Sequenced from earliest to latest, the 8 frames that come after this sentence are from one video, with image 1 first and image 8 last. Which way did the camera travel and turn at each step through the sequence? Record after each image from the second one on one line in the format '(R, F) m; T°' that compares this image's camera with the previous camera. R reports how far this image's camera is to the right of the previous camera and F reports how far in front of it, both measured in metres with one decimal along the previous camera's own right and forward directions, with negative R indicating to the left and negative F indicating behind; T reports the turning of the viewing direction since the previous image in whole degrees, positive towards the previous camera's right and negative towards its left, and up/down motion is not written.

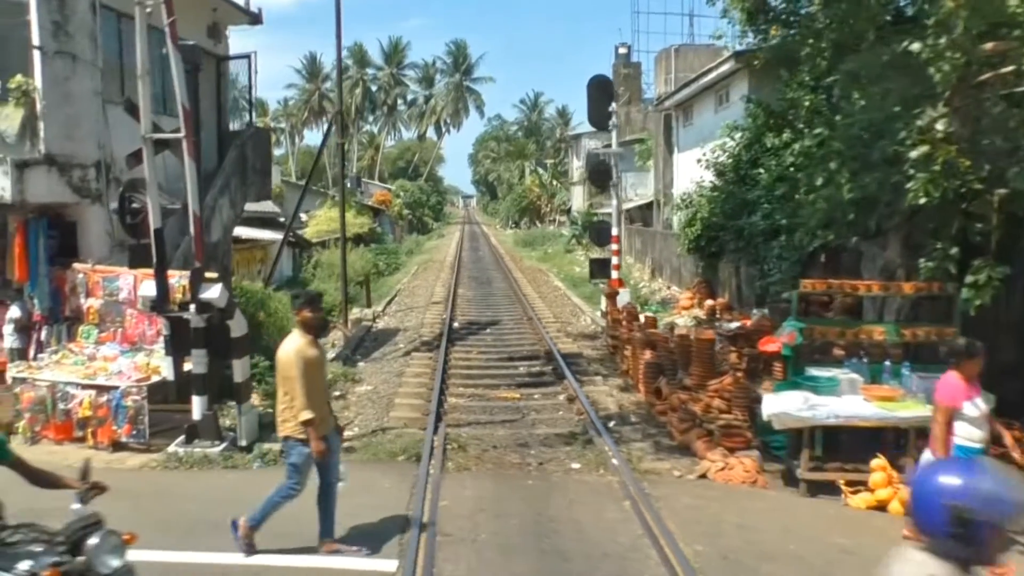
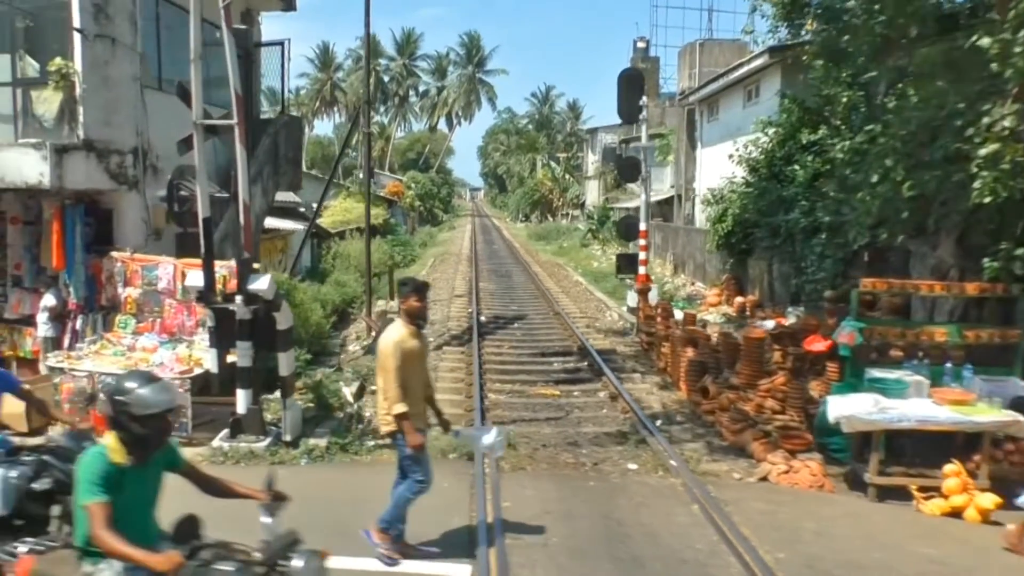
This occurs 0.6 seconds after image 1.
(-0.5, +0.2) m; 0°
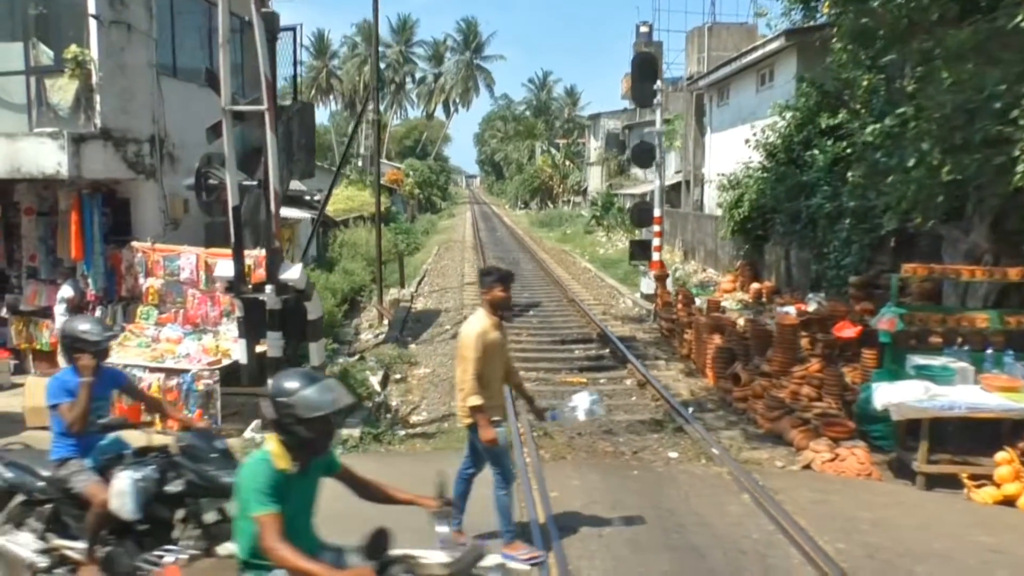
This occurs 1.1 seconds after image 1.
(-0.4, +0.1) m; 0°
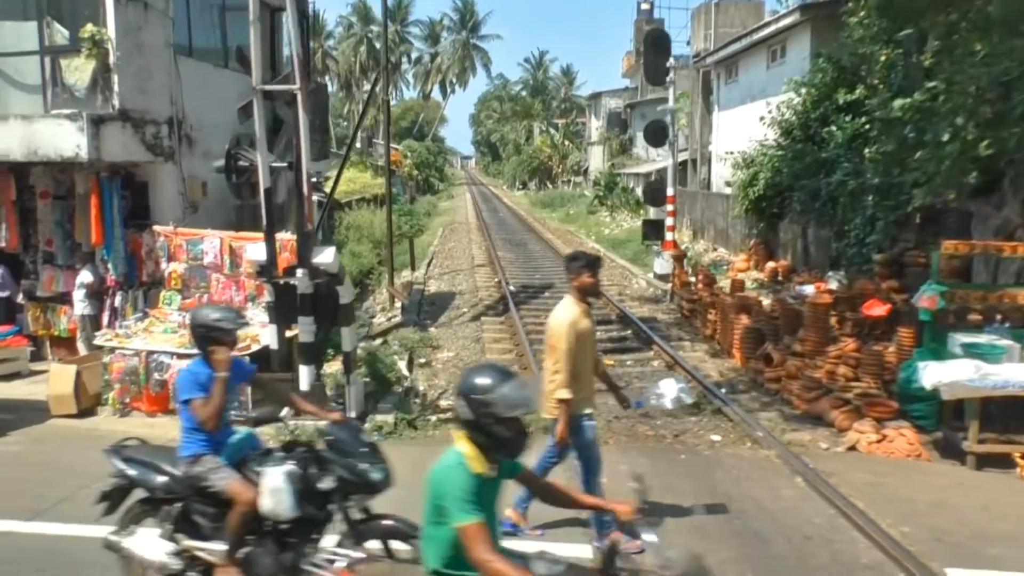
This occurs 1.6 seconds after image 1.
(-0.4, +0.1) m; 0°
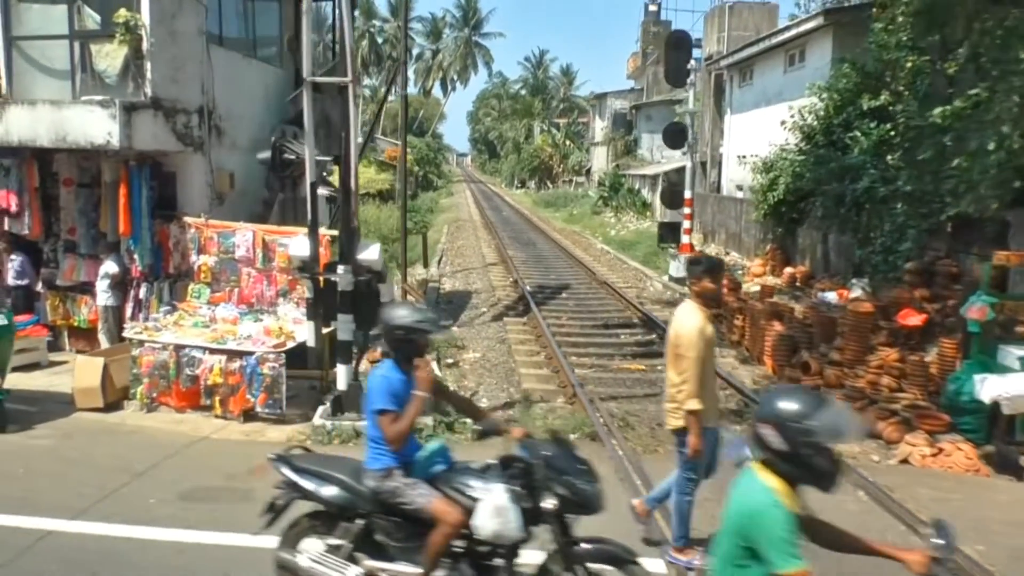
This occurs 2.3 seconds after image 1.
(-0.5, +0.2) m; +1°
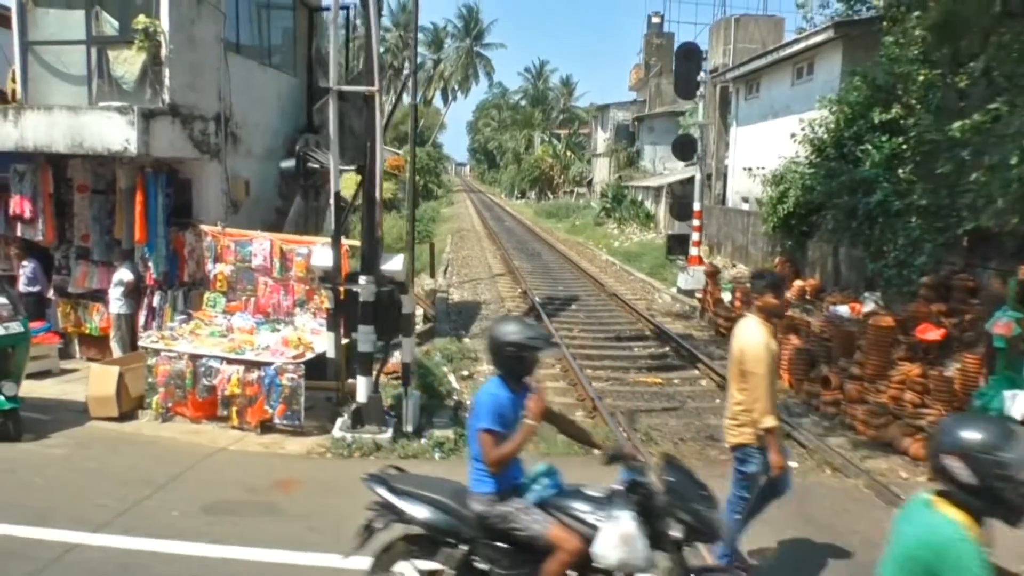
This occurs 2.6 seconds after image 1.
(-0.3, +0.1) m; 0°
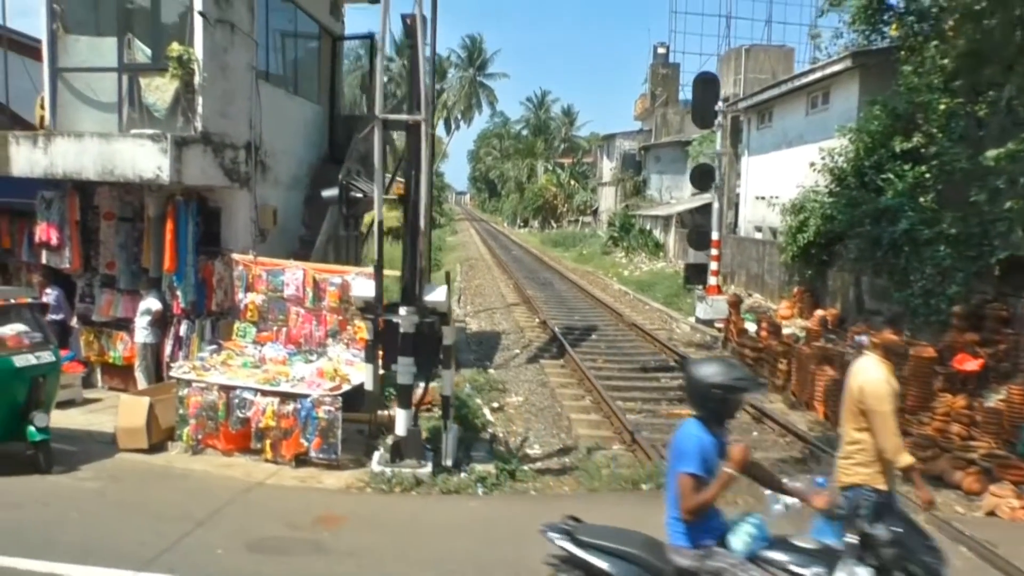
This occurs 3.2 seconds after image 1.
(-0.4, +0.1) m; 0°
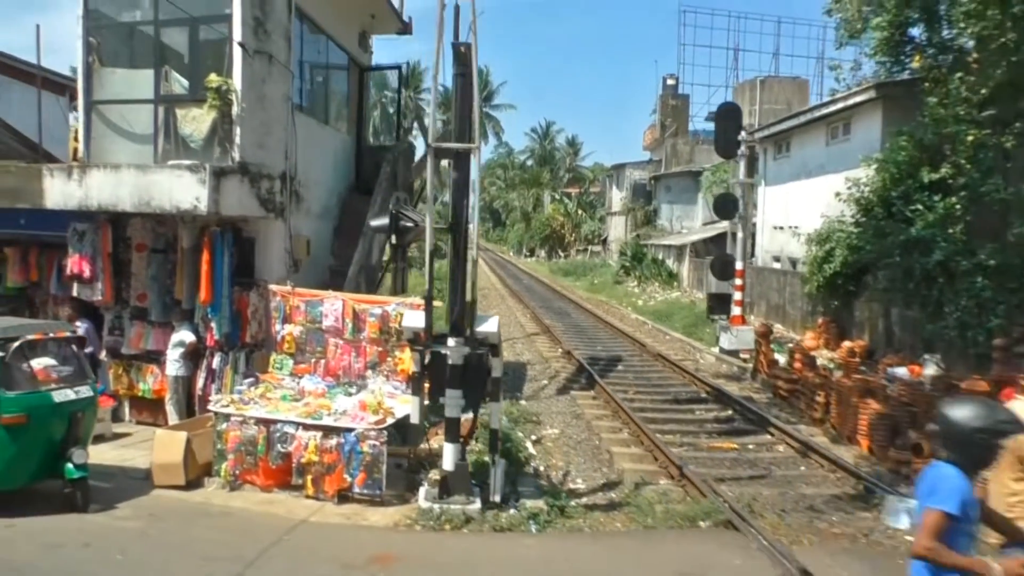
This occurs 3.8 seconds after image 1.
(-0.5, +0.1) m; 0°
